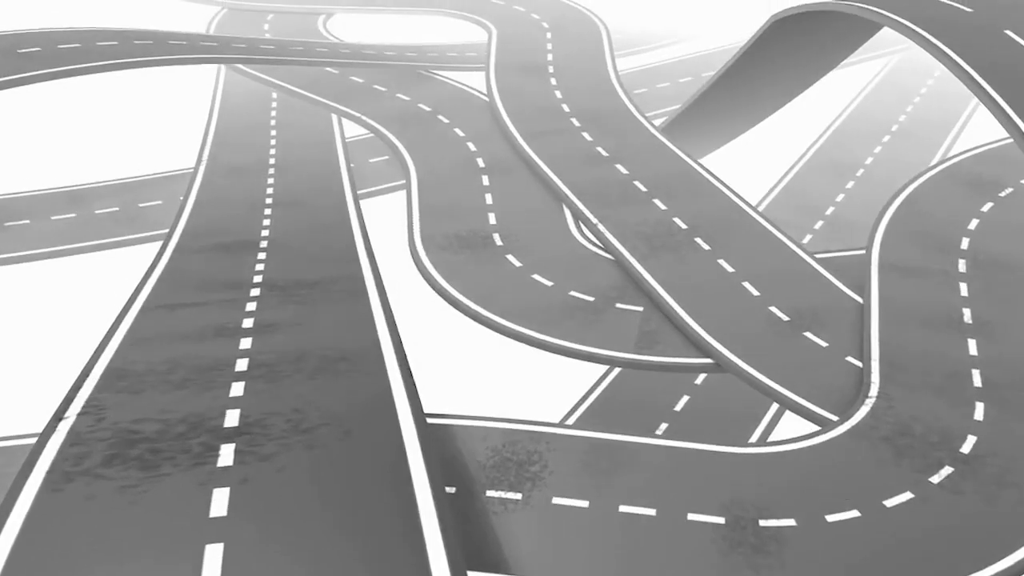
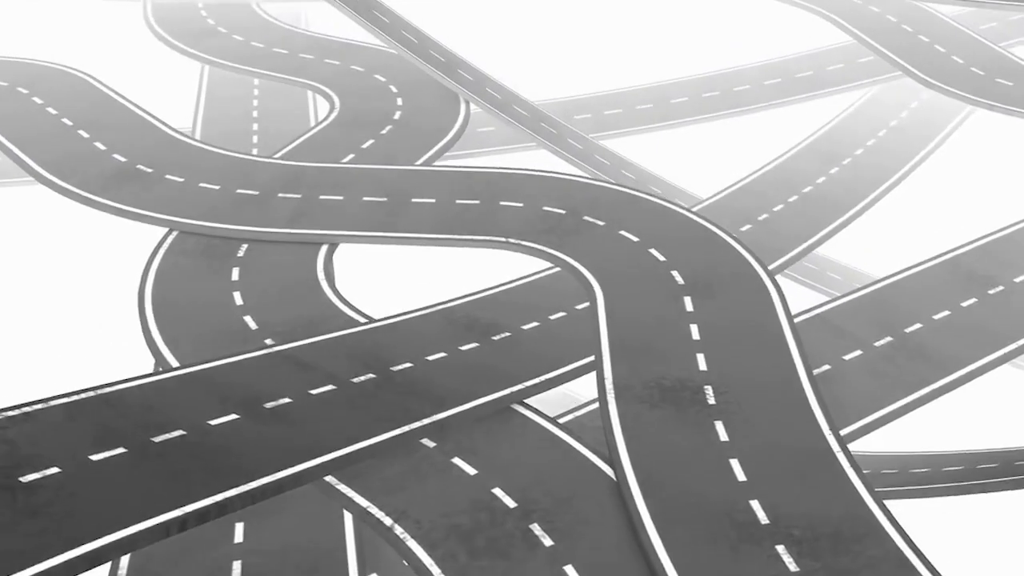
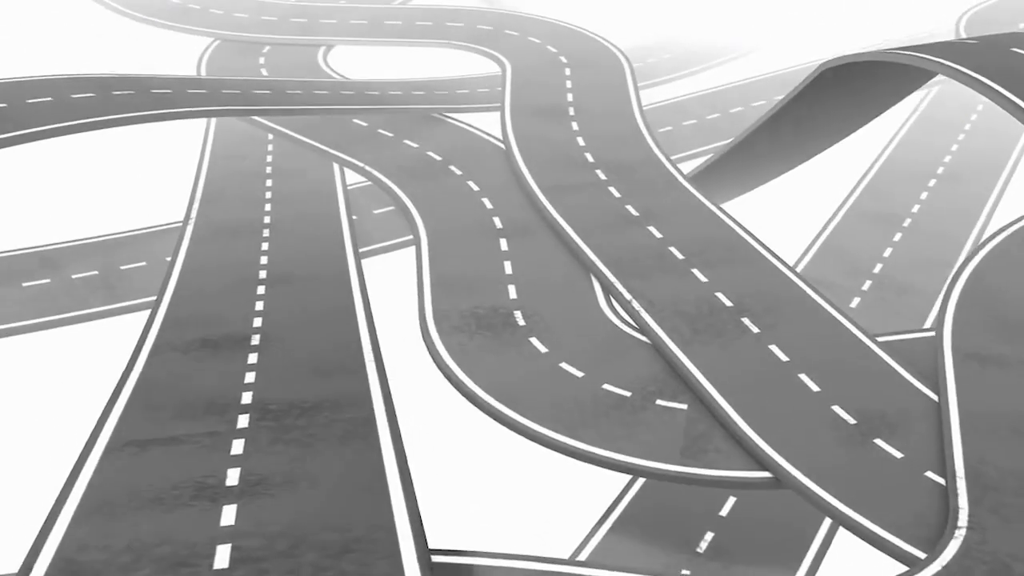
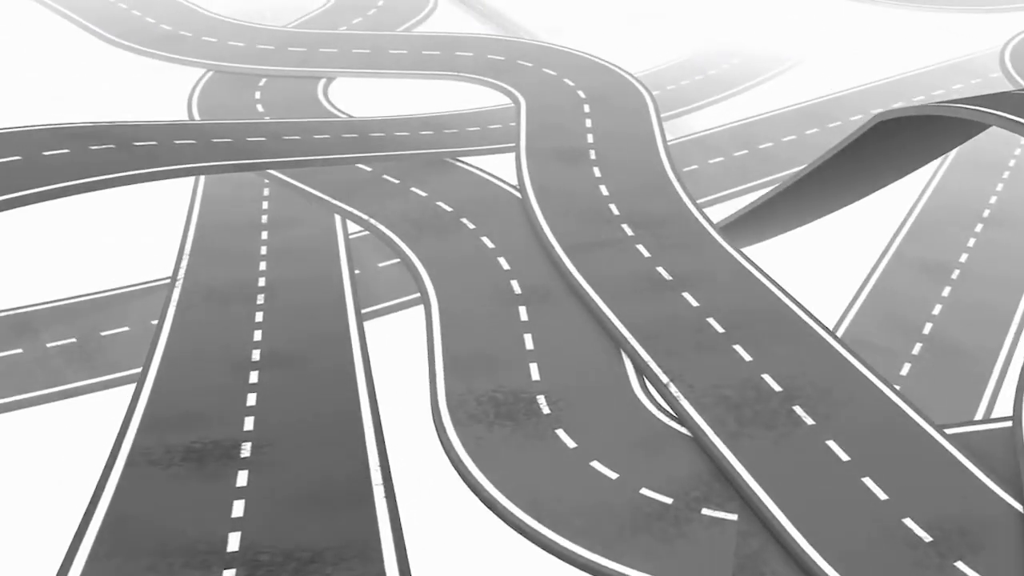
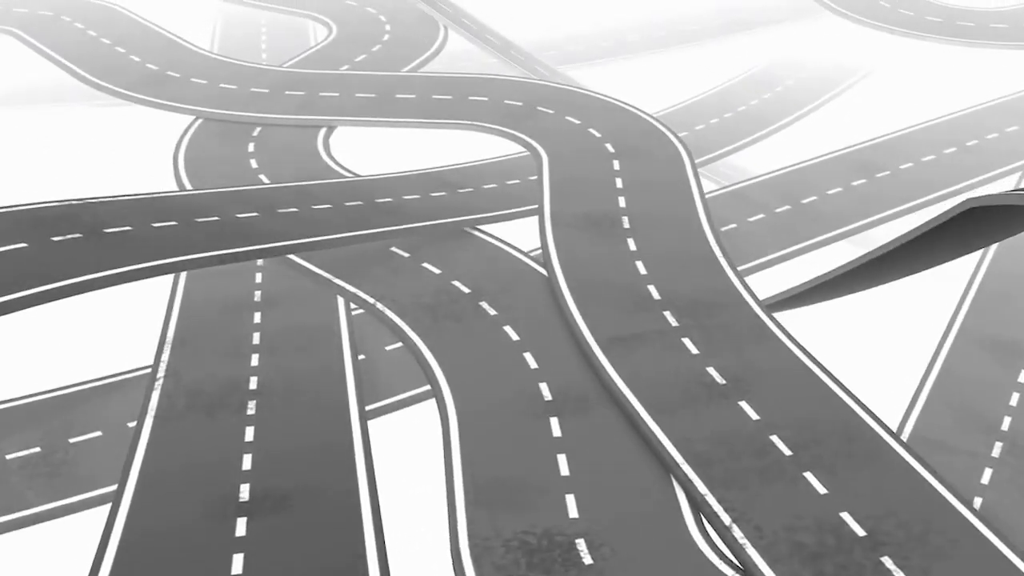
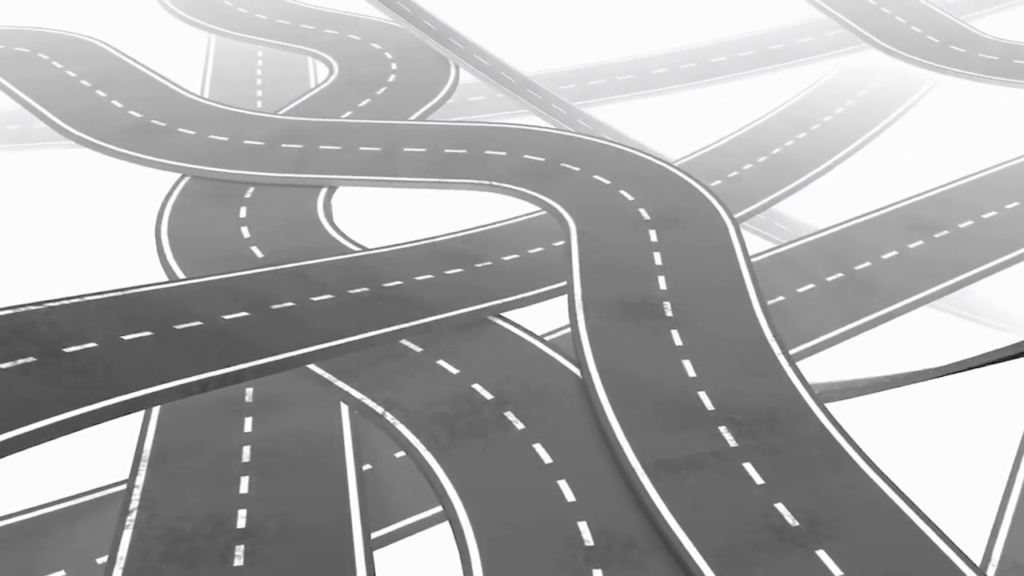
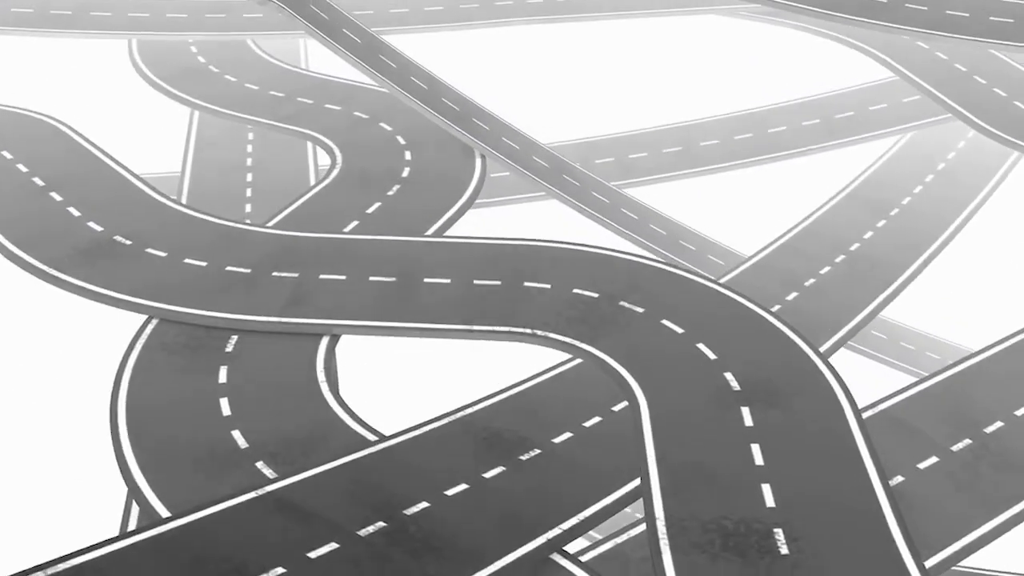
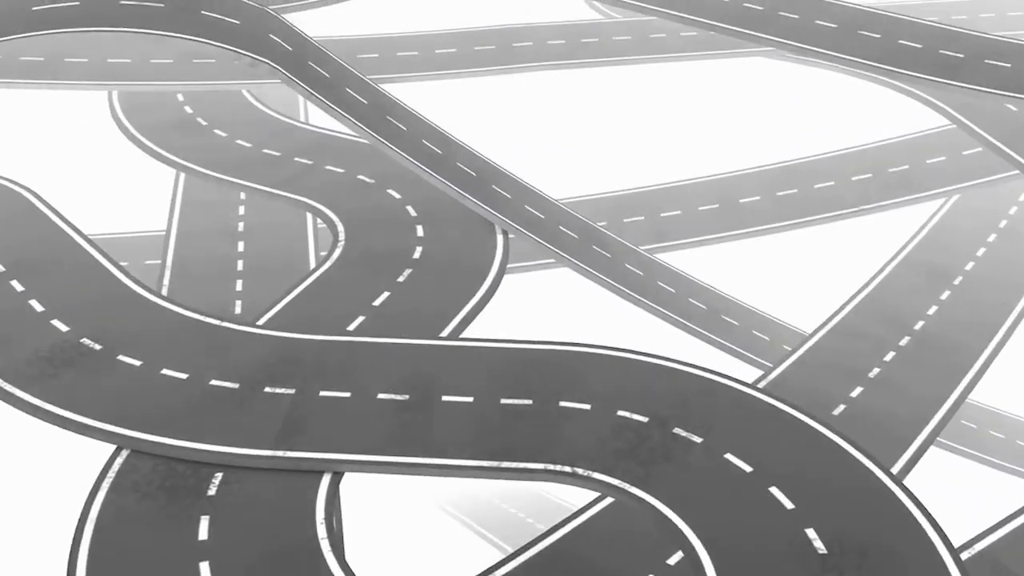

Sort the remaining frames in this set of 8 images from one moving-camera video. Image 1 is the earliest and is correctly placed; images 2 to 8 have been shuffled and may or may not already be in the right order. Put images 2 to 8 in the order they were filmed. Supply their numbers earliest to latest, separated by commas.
3, 4, 5, 6, 2, 7, 8
